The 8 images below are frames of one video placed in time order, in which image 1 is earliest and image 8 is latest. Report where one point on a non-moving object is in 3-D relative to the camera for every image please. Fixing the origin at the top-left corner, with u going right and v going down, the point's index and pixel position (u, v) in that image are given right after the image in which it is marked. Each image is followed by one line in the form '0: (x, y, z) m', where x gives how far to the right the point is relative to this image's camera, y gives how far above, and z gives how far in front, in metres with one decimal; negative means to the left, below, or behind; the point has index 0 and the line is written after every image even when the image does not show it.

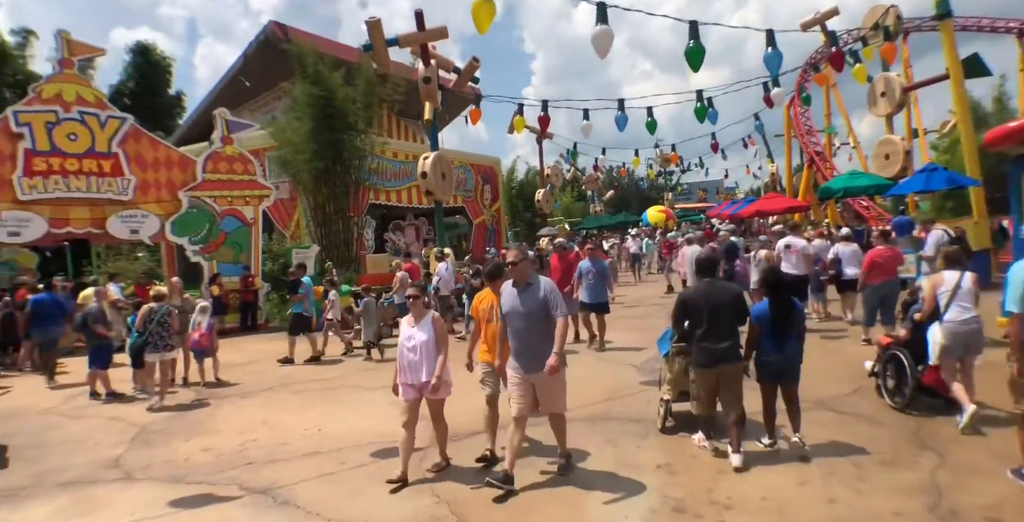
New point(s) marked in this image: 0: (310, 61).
0: (-5.1, +5.1, +16.9) m
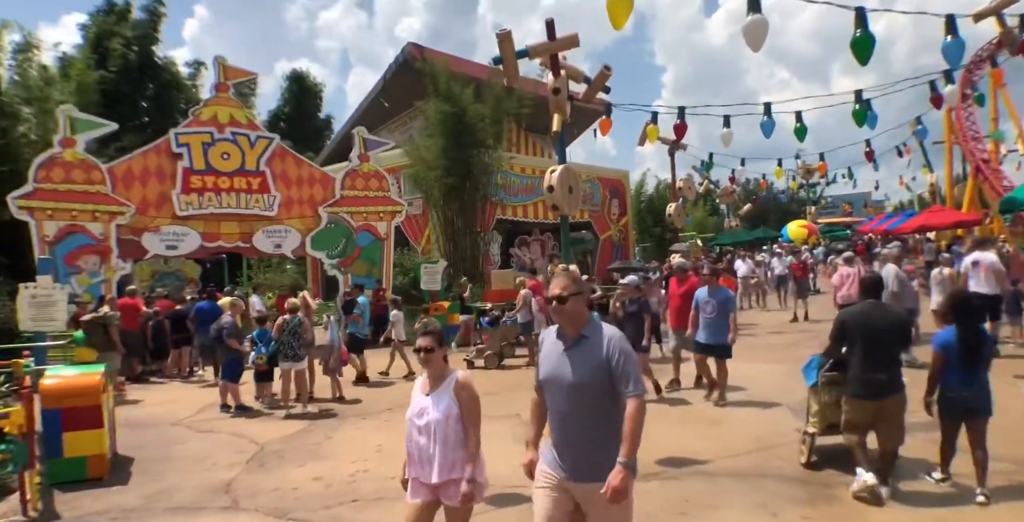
0: (-1.8, +4.7, +17.1) m
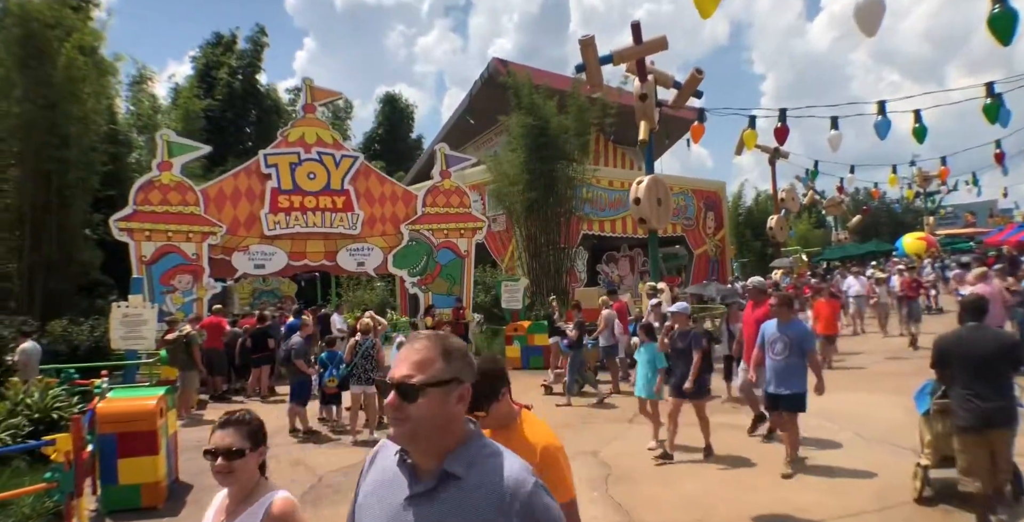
0: (+0.3, +4.3, +16.6) m
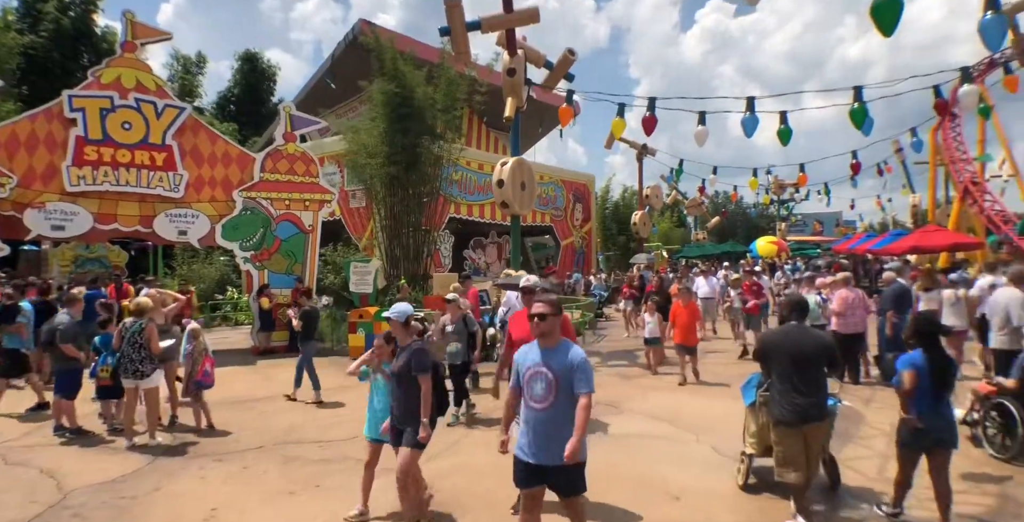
0: (-2.8, +4.7, +15.2) m
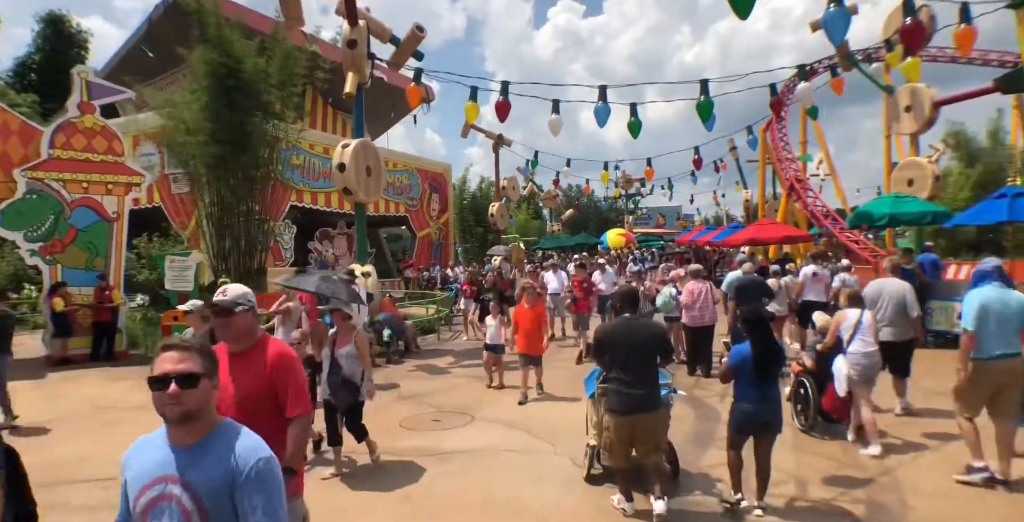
0: (-6.0, +4.9, +13.4) m
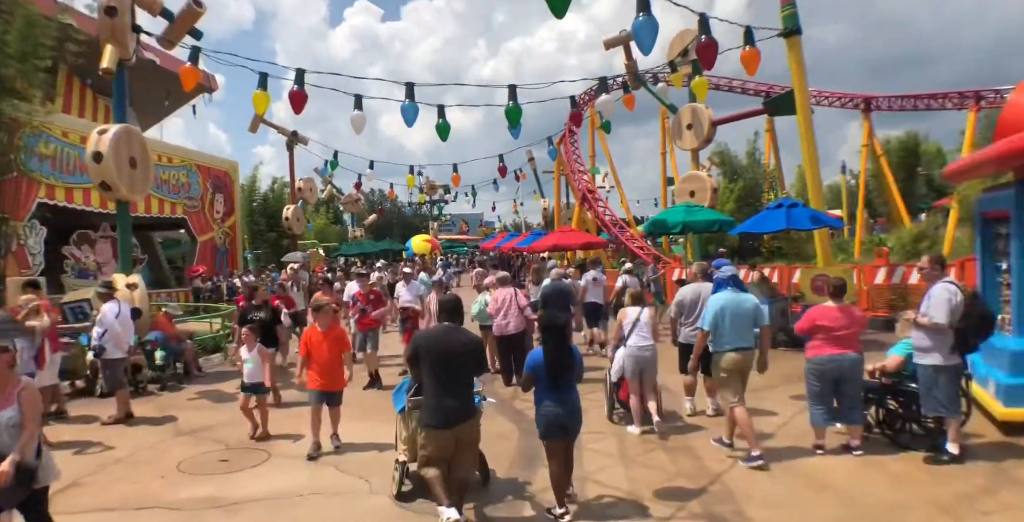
0: (-9.5, +4.7, +10.6) m
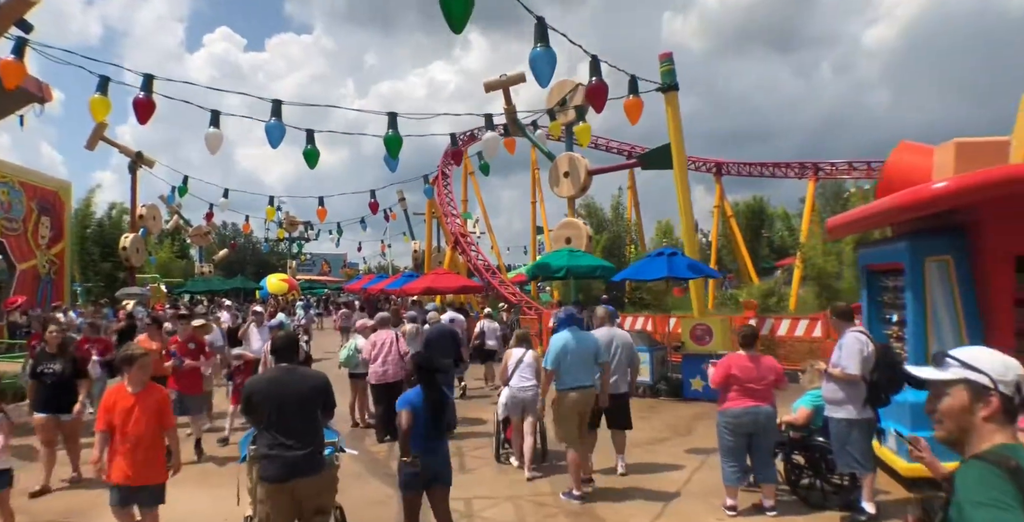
0: (-11.0, +4.5, +8.2) m
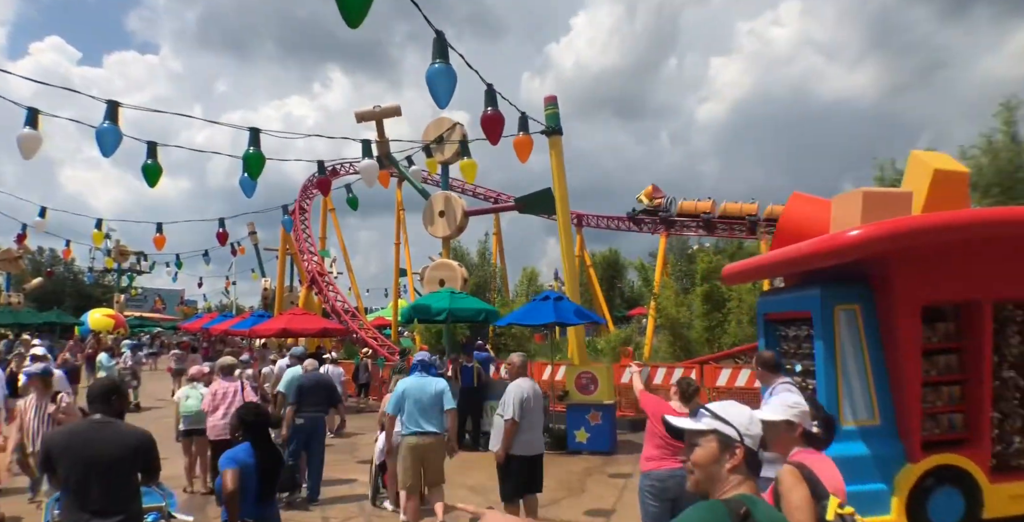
0: (-12.0, +4.5, +5.5) m
